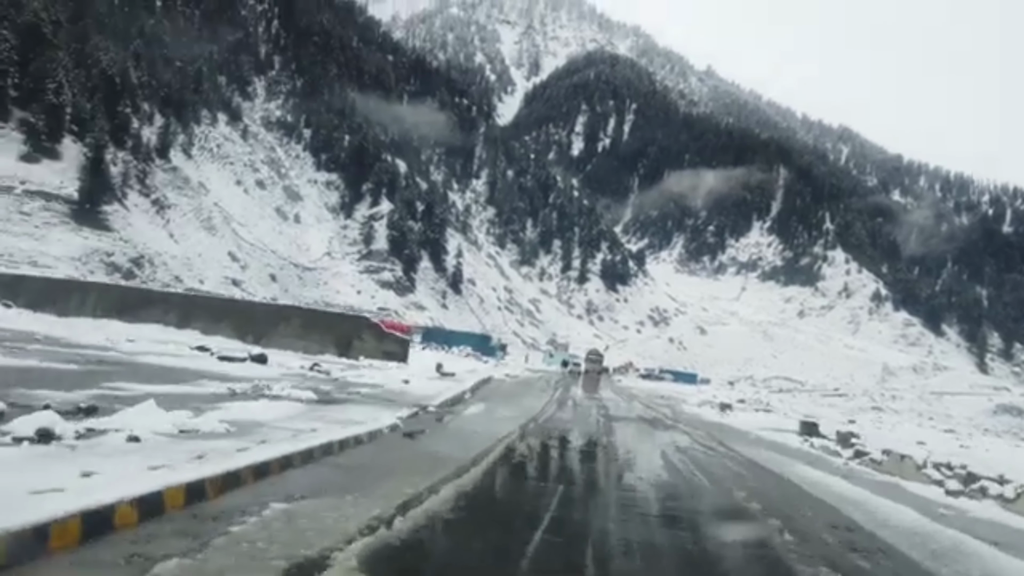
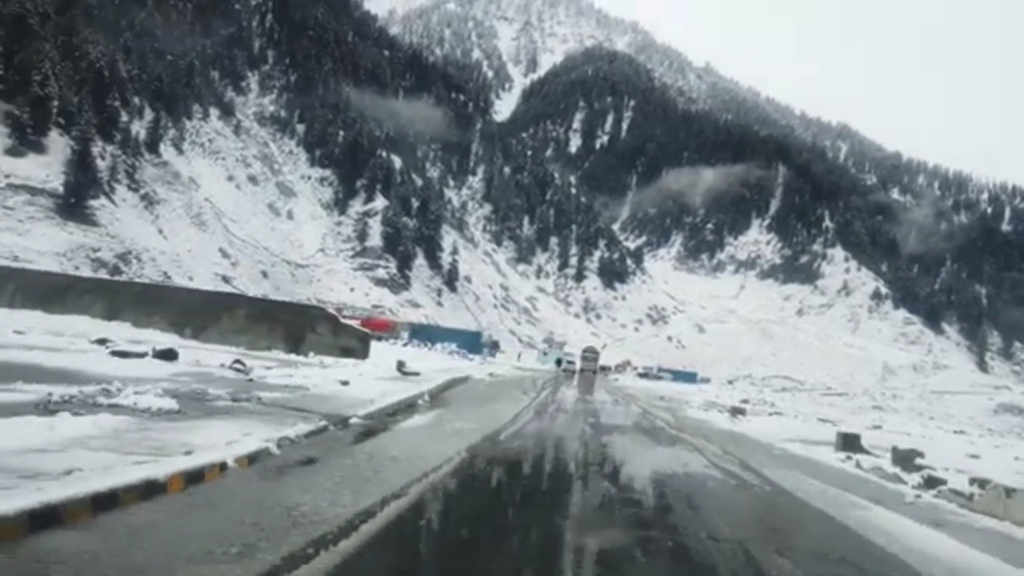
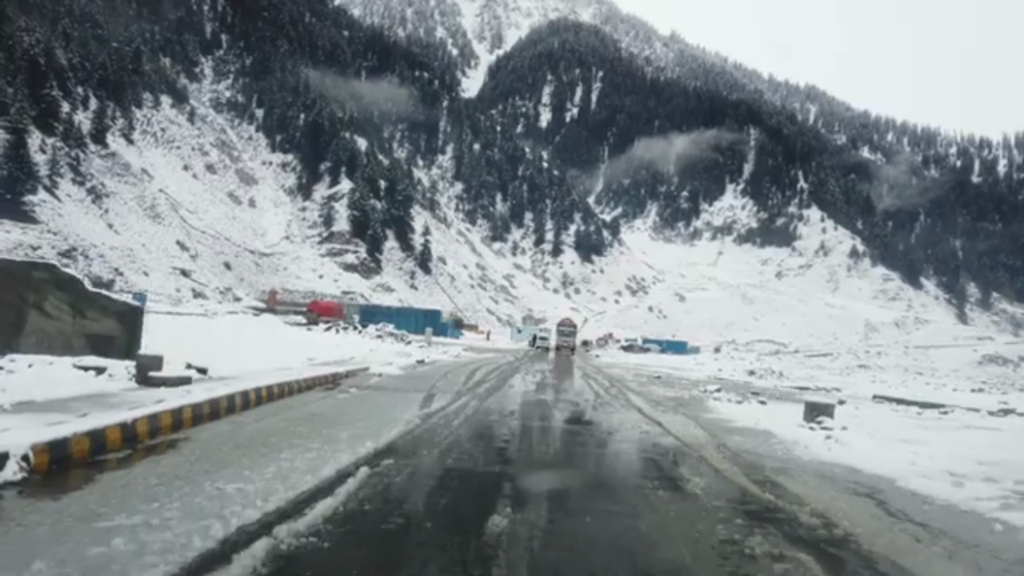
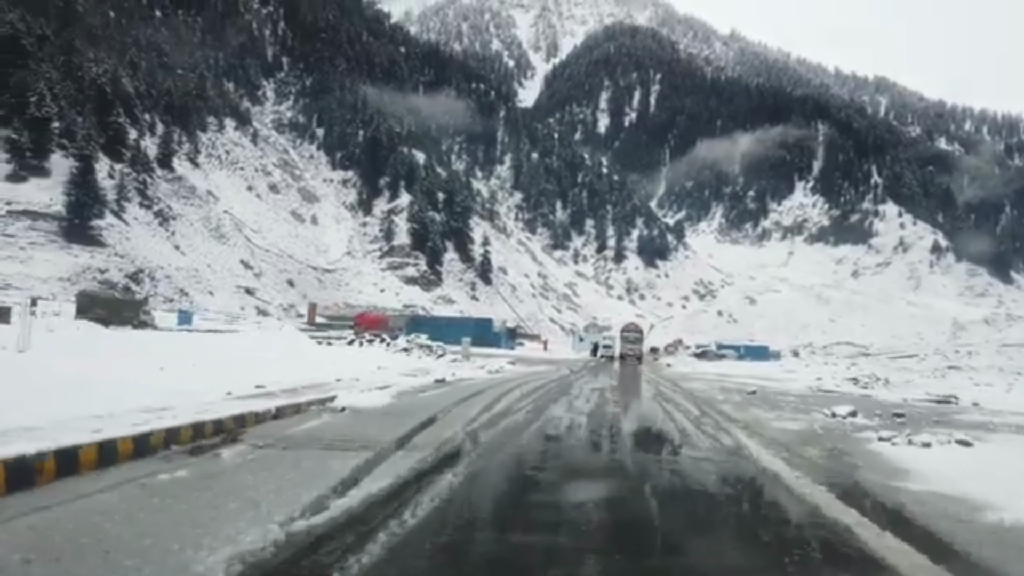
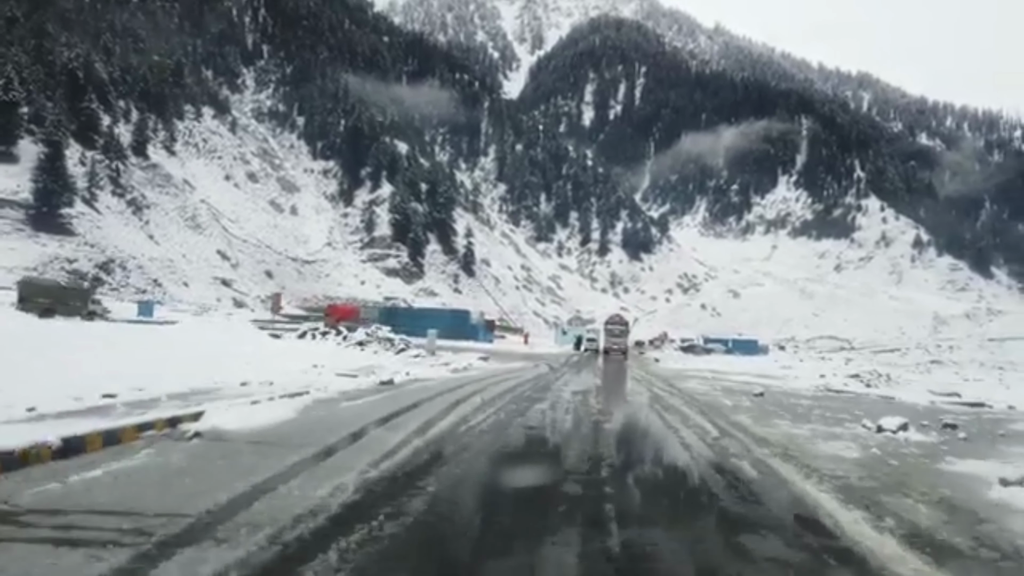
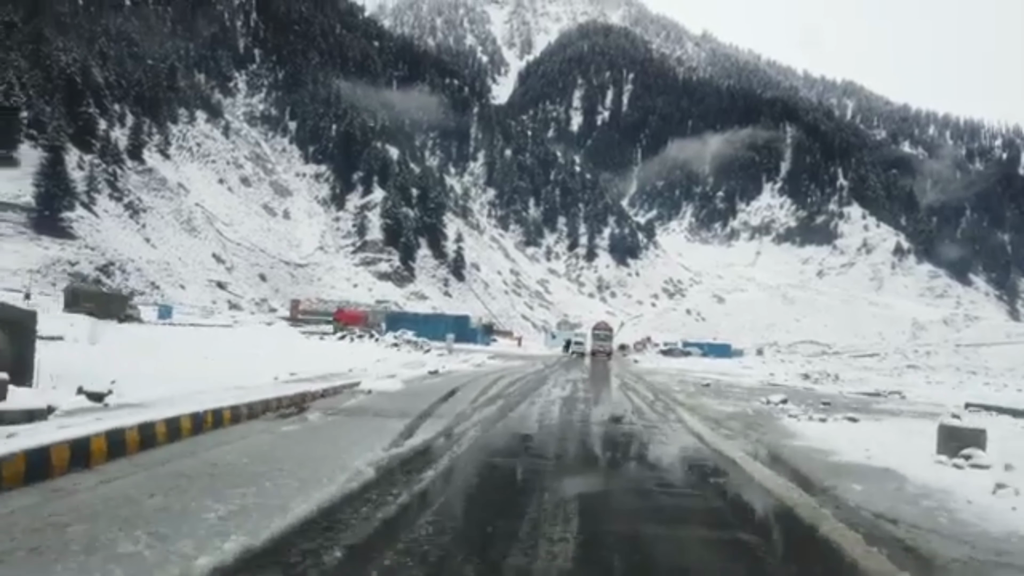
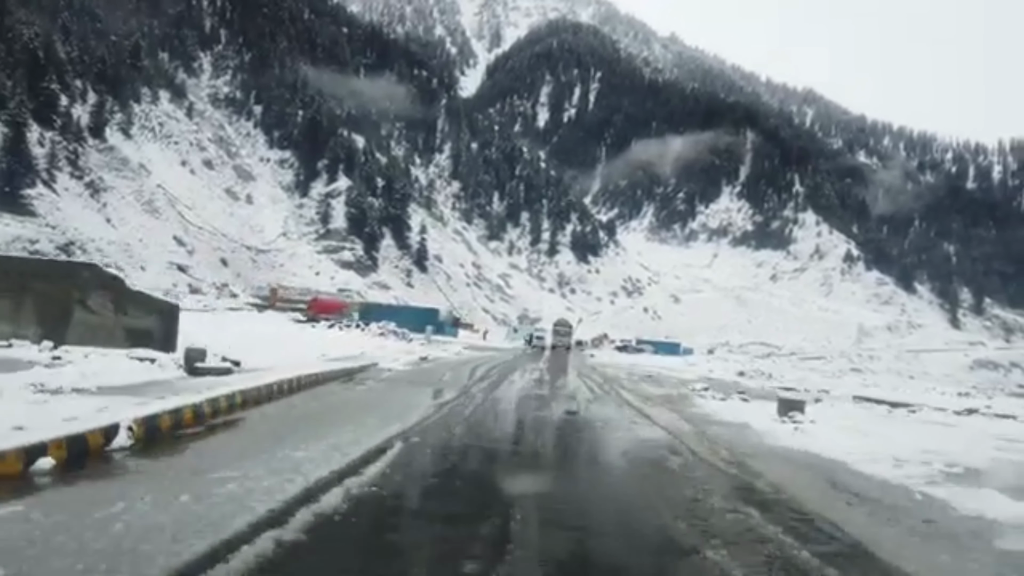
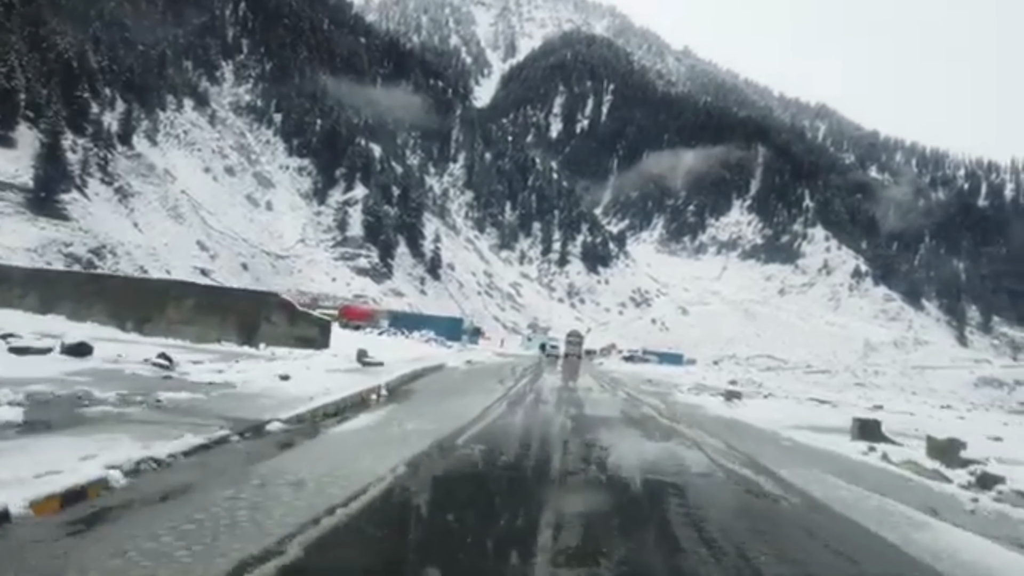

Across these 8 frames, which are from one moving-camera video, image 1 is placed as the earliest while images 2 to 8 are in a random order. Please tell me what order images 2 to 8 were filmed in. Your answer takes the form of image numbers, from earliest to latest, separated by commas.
2, 8, 7, 3, 6, 4, 5
